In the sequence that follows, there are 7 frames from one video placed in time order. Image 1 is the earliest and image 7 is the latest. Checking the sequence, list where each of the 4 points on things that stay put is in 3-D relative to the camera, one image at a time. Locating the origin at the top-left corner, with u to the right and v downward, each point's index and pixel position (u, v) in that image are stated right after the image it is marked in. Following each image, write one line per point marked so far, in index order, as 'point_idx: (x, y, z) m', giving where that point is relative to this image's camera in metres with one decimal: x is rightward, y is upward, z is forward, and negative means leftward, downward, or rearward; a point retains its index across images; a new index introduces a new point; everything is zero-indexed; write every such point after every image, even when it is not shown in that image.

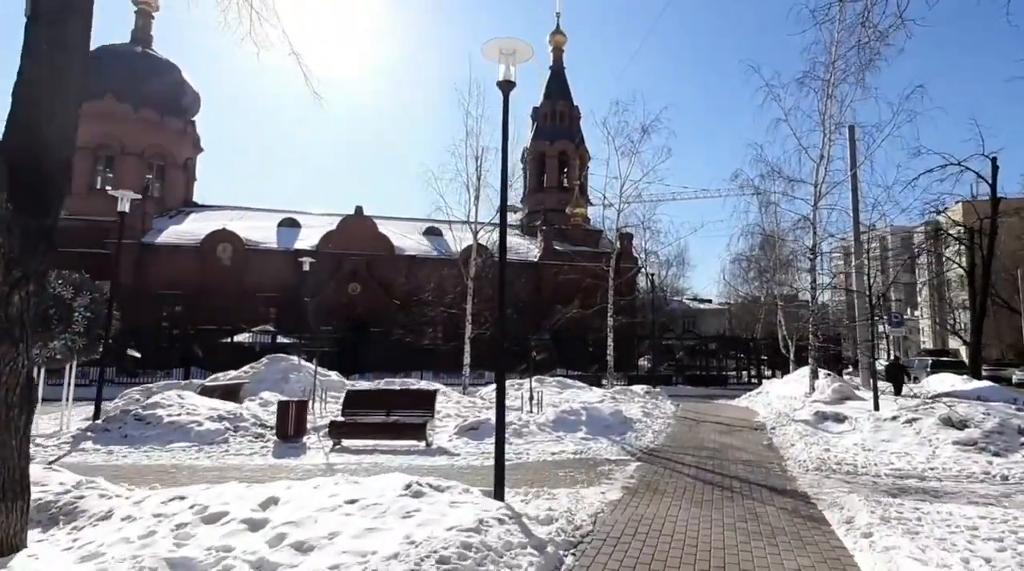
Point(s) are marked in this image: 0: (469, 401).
0: (-1.0, -2.8, +16.2) m
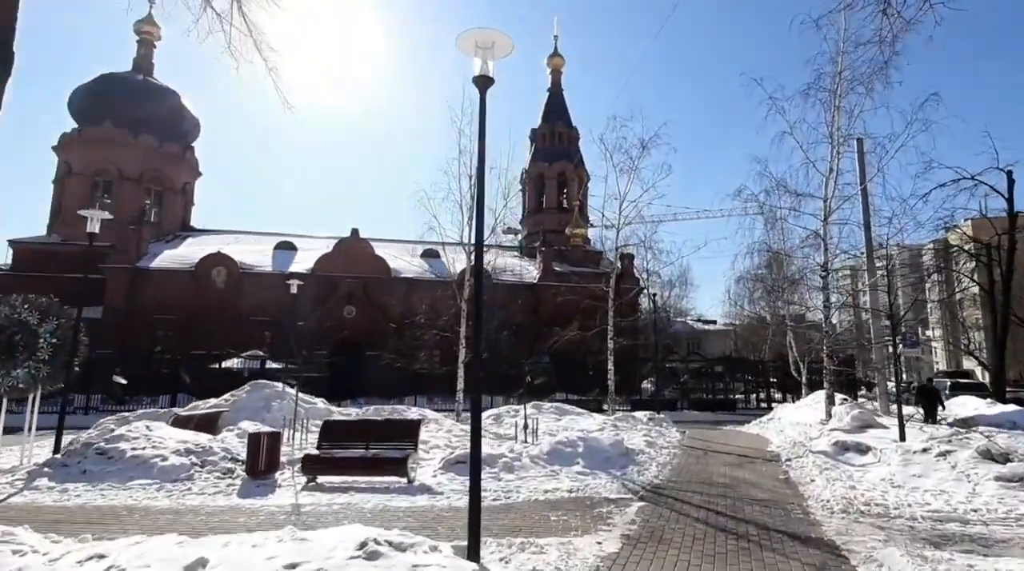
0: (-1.1, -3.3, +15.3) m
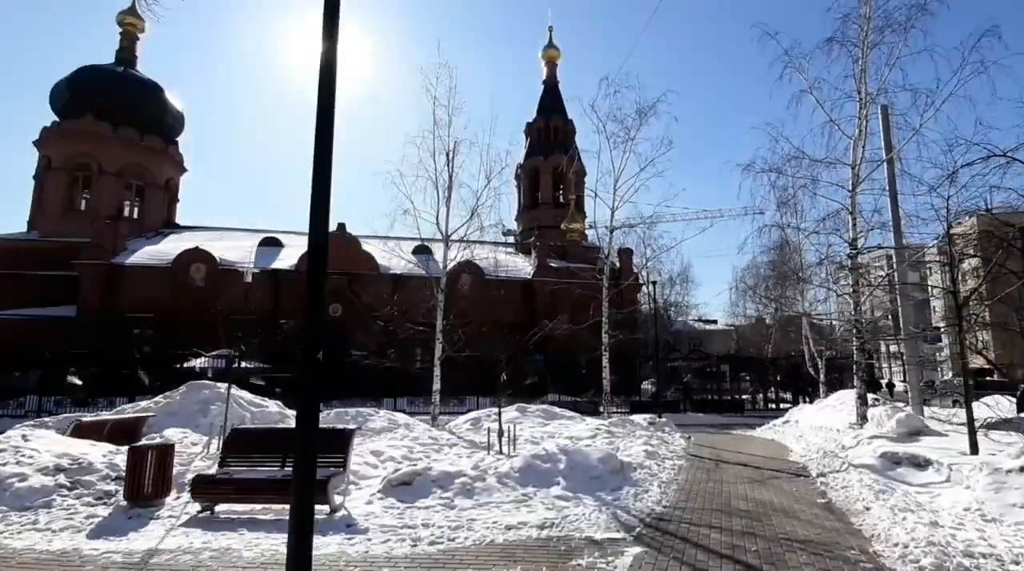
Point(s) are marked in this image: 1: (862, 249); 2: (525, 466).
0: (-1.6, -3.0, +13.1) m
1: (+6.7, +0.6, +13.0) m
2: (+0.1, -2.3, +8.4) m
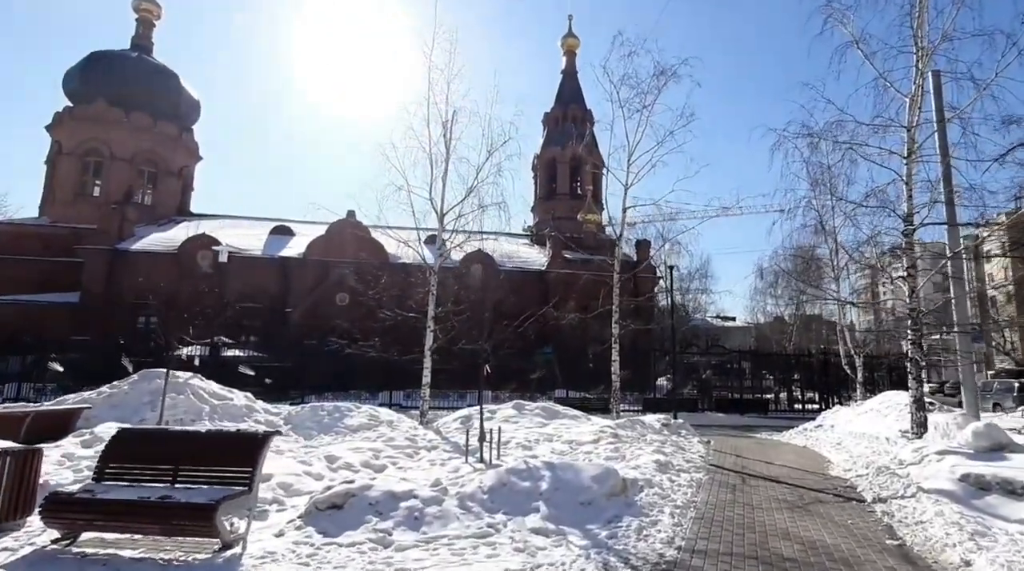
0: (-1.8, -2.6, +11.3) m
1: (+6.6, +0.9, +10.9) m
2: (-0.2, -2.0, +6.6) m
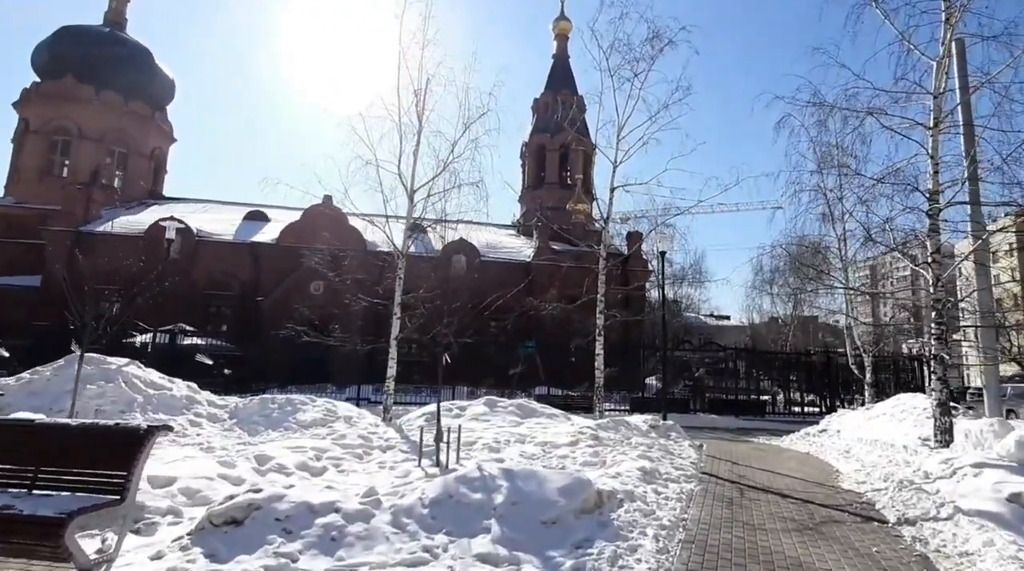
0: (-2.3, -2.3, +10.0) m
1: (+6.1, +1.0, +9.7) m
2: (-0.6, -1.7, +5.3) m
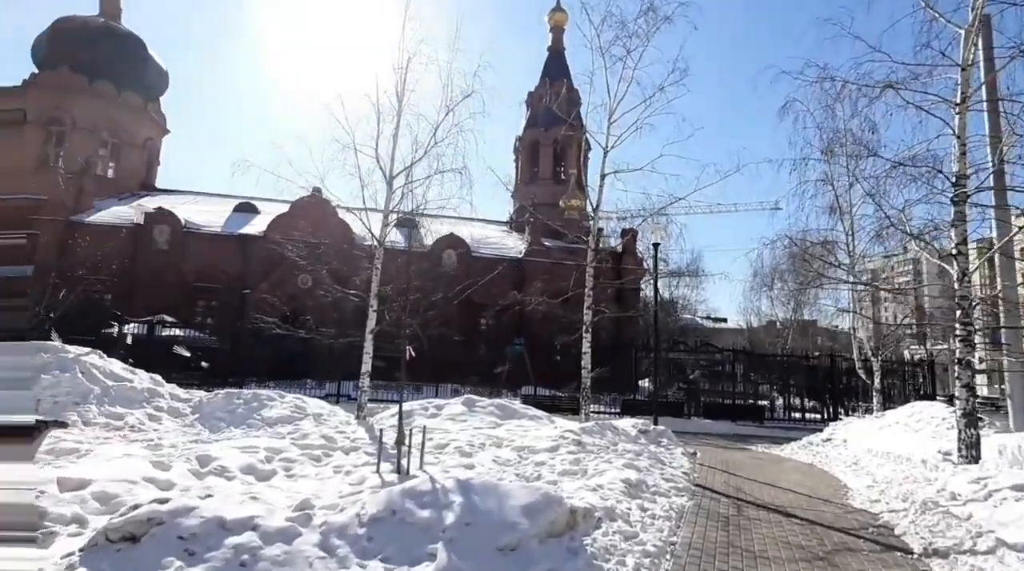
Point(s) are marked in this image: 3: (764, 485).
0: (-2.6, -2.1, +9.1) m
1: (+5.9, +1.1, +8.9) m
2: (-0.9, -1.5, +4.5) m
3: (+3.0, -2.4, +8.0) m
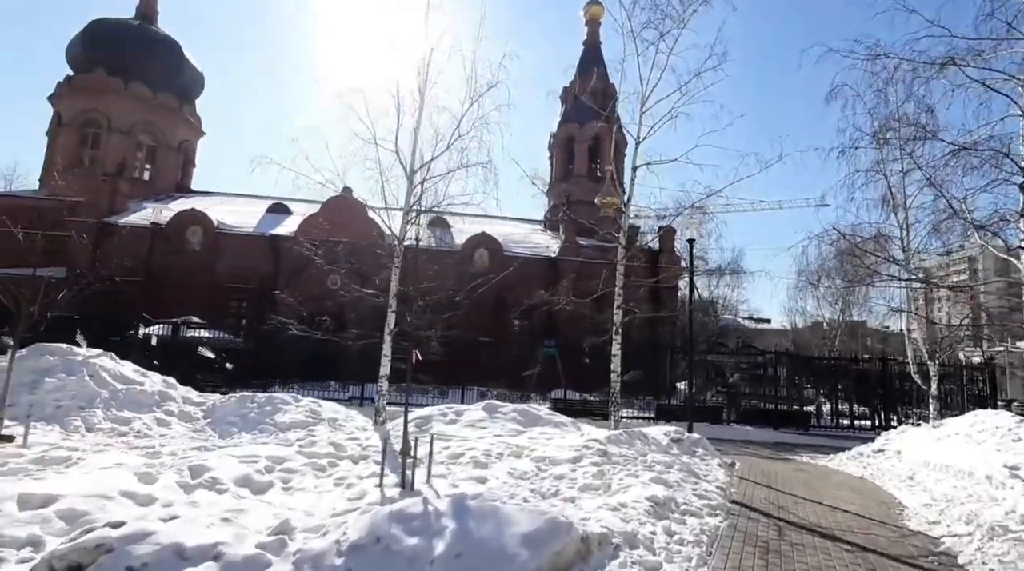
0: (-2.3, -2.1, +8.6) m
1: (+6.1, +1.1, +7.9) m
2: (-0.9, -1.5, +3.9) m
3: (+3.2, -2.3, +7.3) m
